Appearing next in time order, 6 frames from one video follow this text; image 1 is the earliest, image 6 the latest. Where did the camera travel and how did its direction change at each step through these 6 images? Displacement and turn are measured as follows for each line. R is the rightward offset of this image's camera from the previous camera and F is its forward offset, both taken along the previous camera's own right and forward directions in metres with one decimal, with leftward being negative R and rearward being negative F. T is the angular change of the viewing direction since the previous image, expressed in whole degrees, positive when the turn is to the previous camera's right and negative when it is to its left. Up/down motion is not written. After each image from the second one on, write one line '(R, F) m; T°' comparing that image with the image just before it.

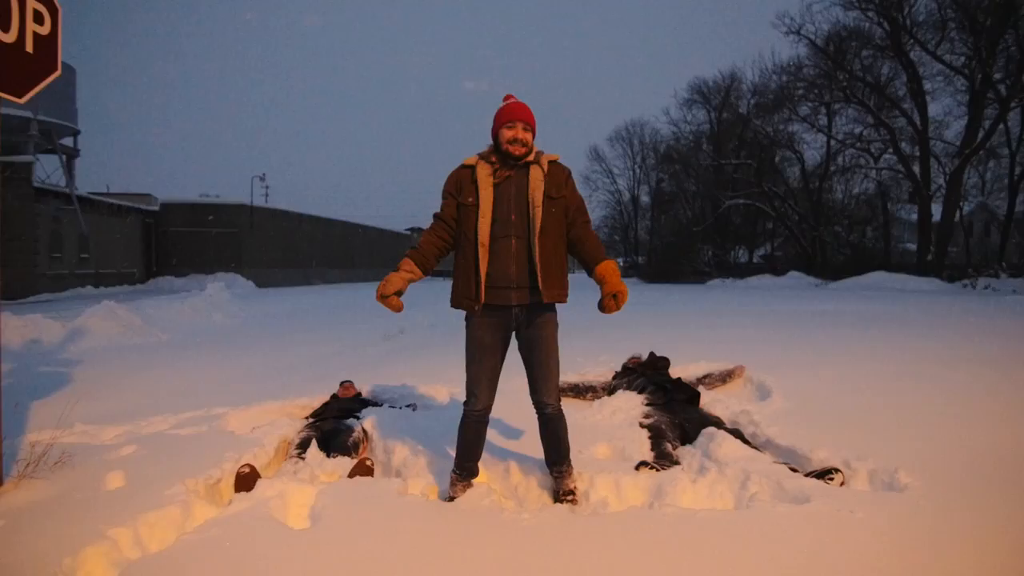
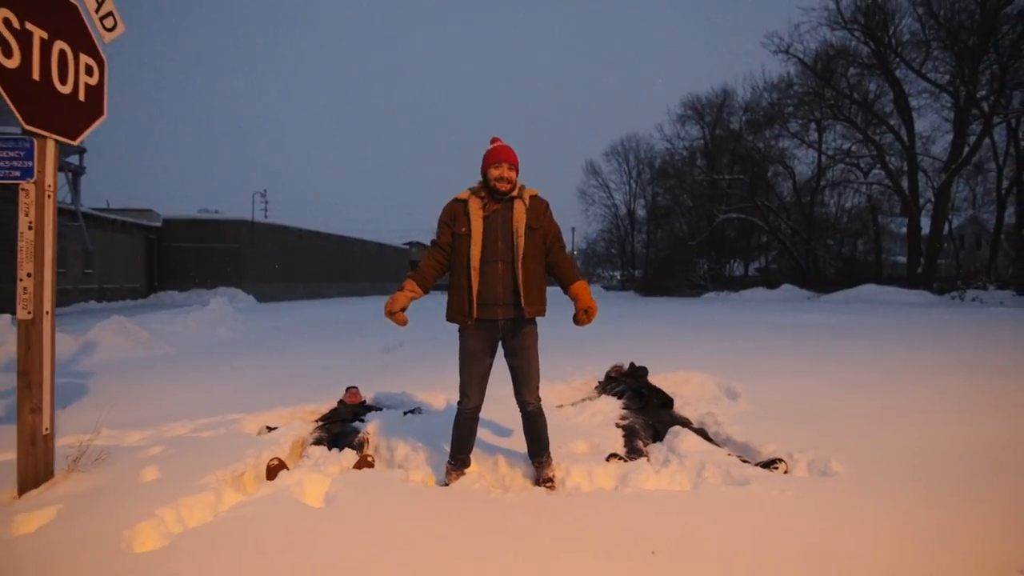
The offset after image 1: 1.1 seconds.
(0.0, -0.5) m; 0°
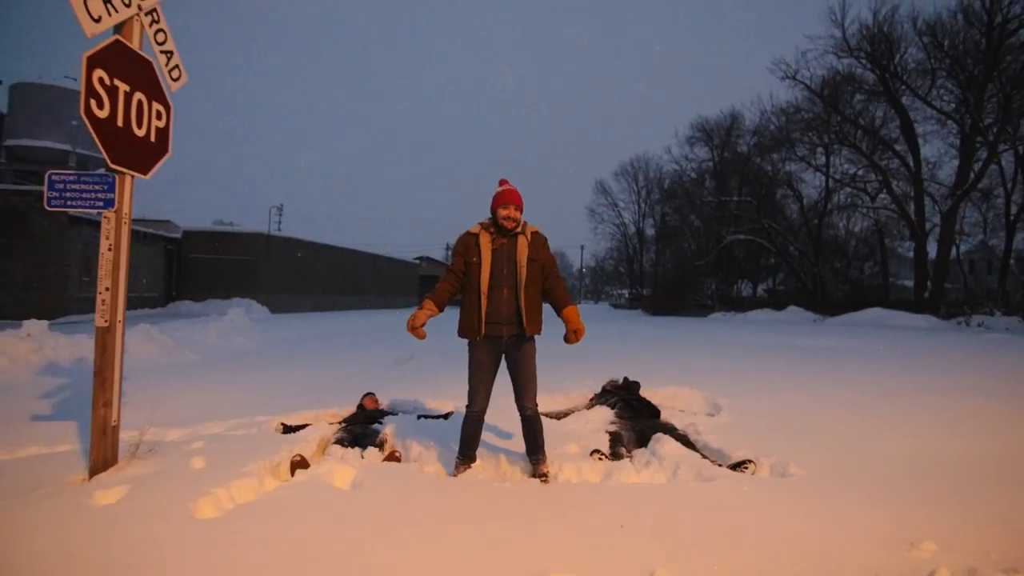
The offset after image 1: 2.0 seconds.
(0.0, -0.5) m; -1°
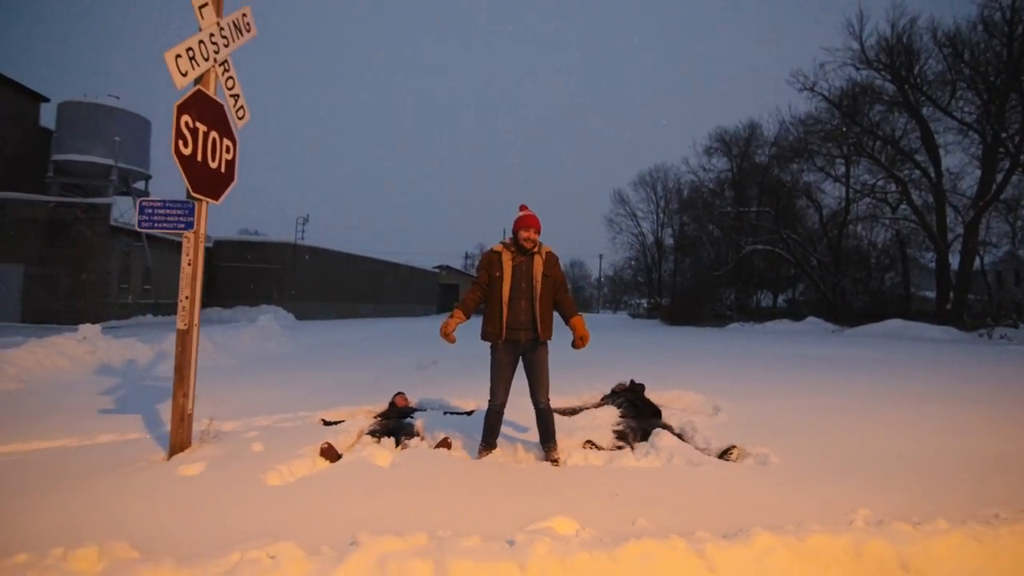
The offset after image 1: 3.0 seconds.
(0.0, -0.6) m; -1°
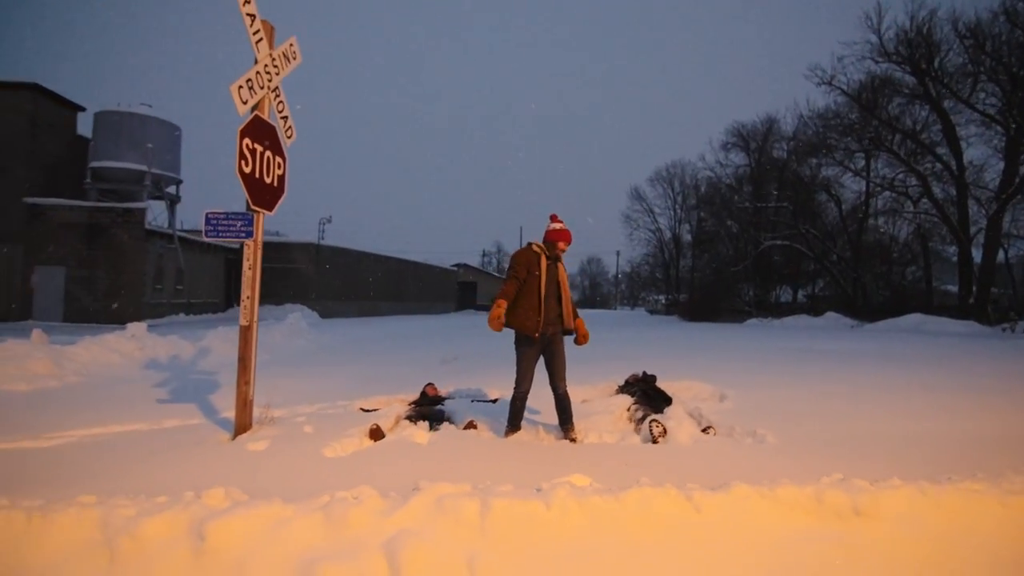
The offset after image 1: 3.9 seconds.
(0.0, -0.6) m; -1°
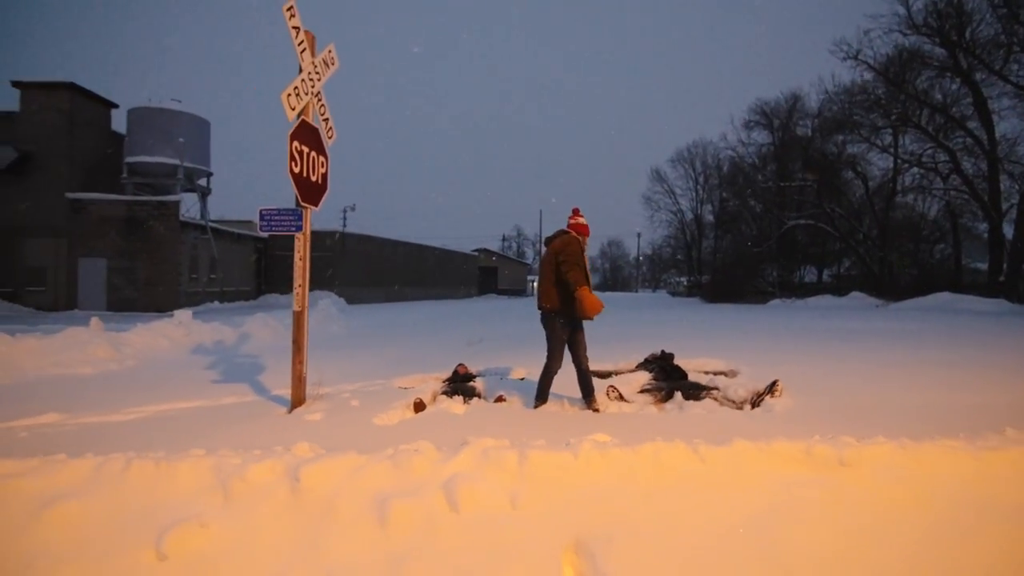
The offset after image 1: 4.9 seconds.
(0.0, -0.5) m; -2°
